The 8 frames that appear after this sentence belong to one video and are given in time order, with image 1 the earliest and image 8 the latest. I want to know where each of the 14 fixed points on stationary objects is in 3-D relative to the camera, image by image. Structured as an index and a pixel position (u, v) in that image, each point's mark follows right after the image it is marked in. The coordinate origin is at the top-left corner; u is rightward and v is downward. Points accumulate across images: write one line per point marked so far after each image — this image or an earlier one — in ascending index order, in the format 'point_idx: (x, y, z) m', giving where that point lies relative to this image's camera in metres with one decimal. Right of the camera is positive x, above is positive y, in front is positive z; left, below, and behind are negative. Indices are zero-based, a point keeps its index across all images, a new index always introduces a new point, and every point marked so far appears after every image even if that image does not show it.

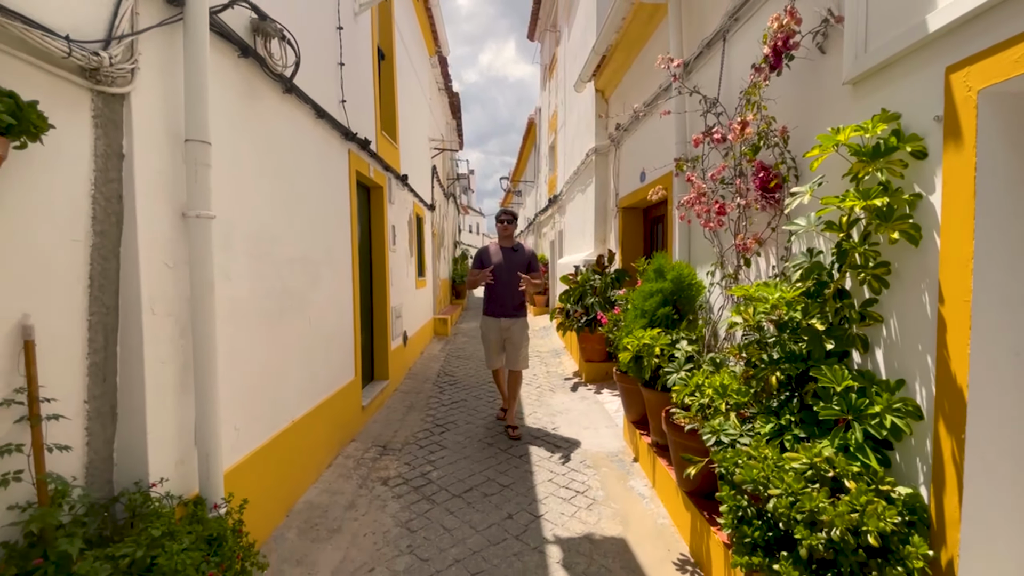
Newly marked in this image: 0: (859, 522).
0: (+1.1, -0.7, +1.5) m
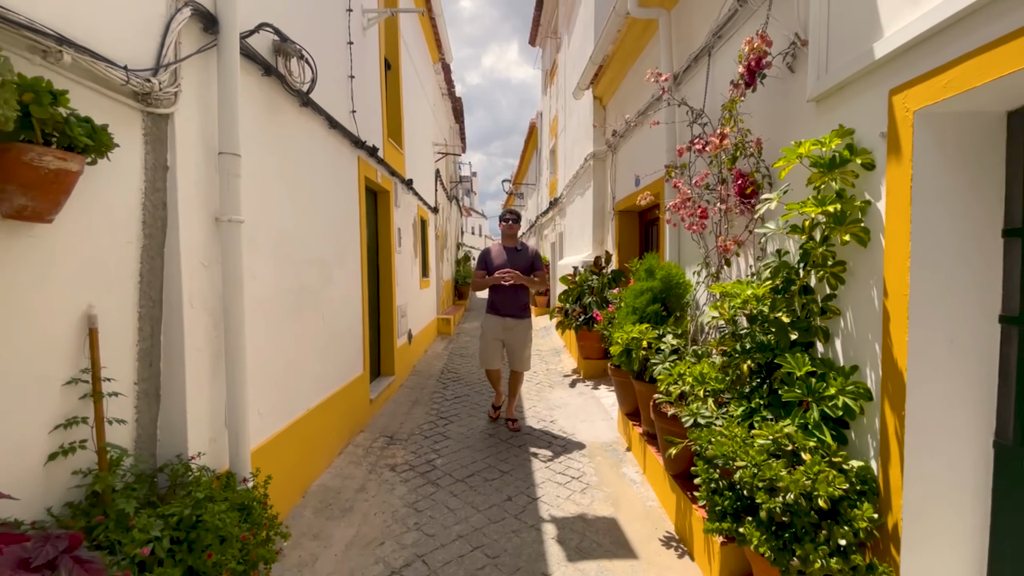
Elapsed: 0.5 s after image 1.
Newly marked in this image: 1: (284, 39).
0: (+1.1, -0.7, +1.7) m
1: (-1.3, +1.4, +2.7) m
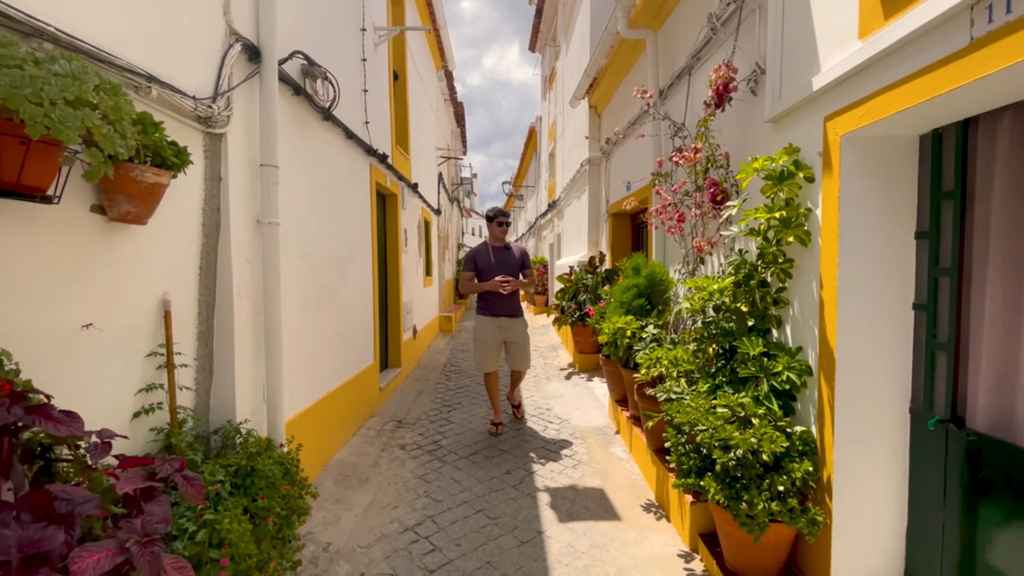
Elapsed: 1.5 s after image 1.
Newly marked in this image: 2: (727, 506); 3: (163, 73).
0: (+1.1, -0.7, +2.1) m
1: (-1.3, +1.4, +3.0) m
2: (+0.9, -0.9, +2.1) m
3: (-1.4, +0.9, +1.9) m
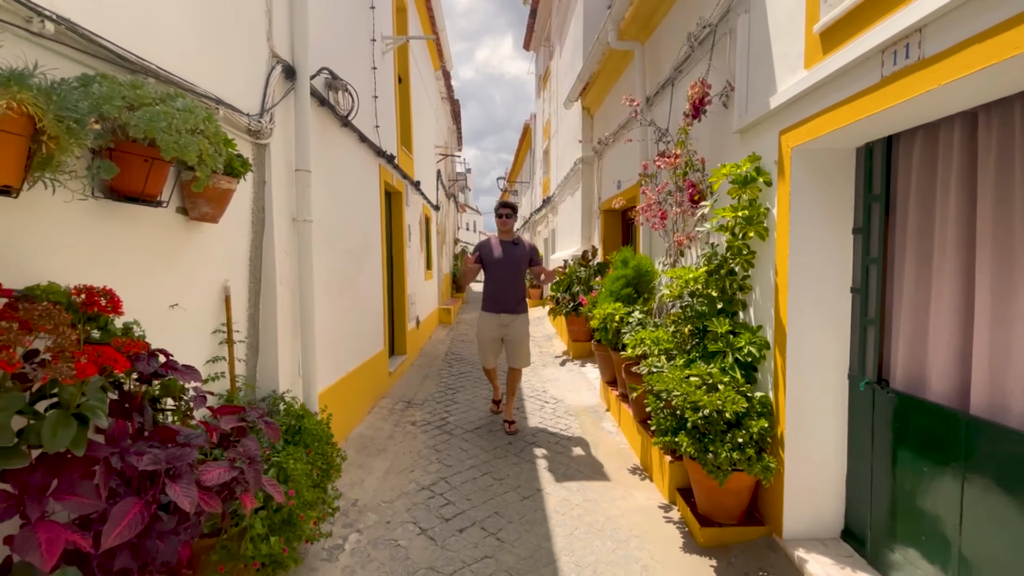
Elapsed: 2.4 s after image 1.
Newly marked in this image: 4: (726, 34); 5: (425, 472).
0: (+1.1, -0.6, +2.5) m
1: (-1.3, +1.5, +3.4) m
2: (+1.0, -0.9, +2.5) m
3: (-1.4, +0.9, +2.3) m
4: (+1.4, +1.7, +3.1) m
5: (-0.6, -1.3, +3.4) m
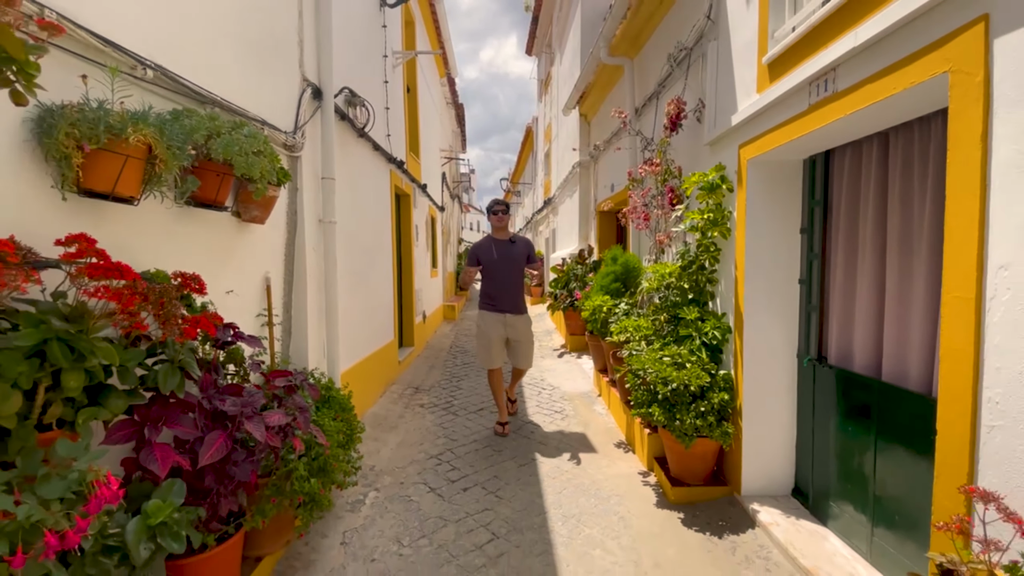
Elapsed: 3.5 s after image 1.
0: (+1.1, -0.6, +2.9) m
1: (-1.3, +1.5, +3.8) m
2: (+0.9, -0.8, +2.9) m
3: (-1.4, +1.0, +2.7) m
4: (+1.4, +1.7, +3.5) m
5: (-0.6, -1.3, +3.8) m
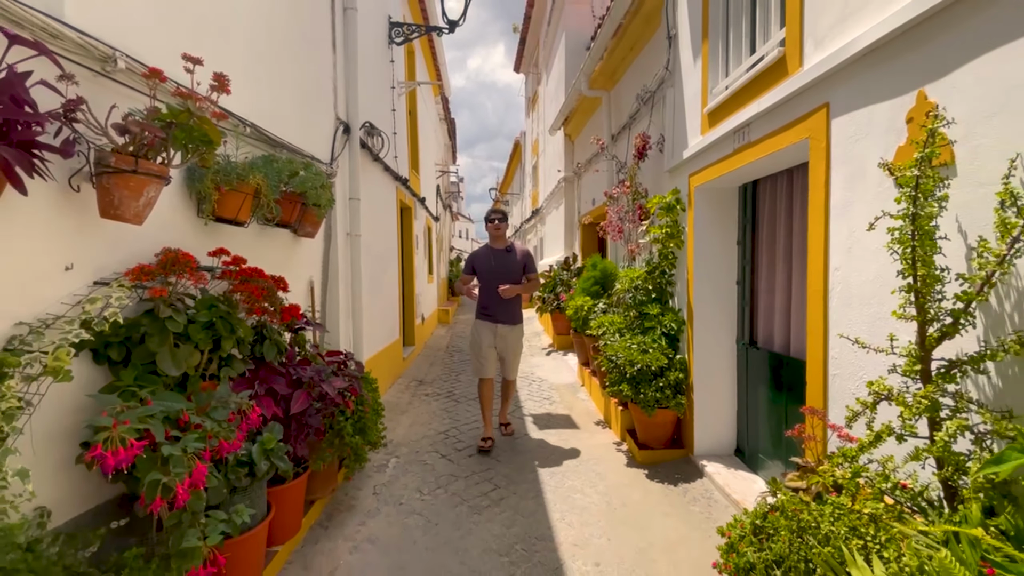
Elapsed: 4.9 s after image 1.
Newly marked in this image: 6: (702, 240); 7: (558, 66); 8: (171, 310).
0: (+1.1, -0.6, +3.6) m
1: (-1.3, +1.5, +4.5) m
2: (+0.9, -0.8, +3.6) m
3: (-1.4, +1.0, +3.4) m
4: (+1.3, +1.7, +4.3) m
5: (-0.7, -1.3, +4.5) m
6: (+1.4, +0.4, +3.6) m
7: (+0.9, +4.3, +9.3) m
8: (-1.3, -0.1, +1.8) m
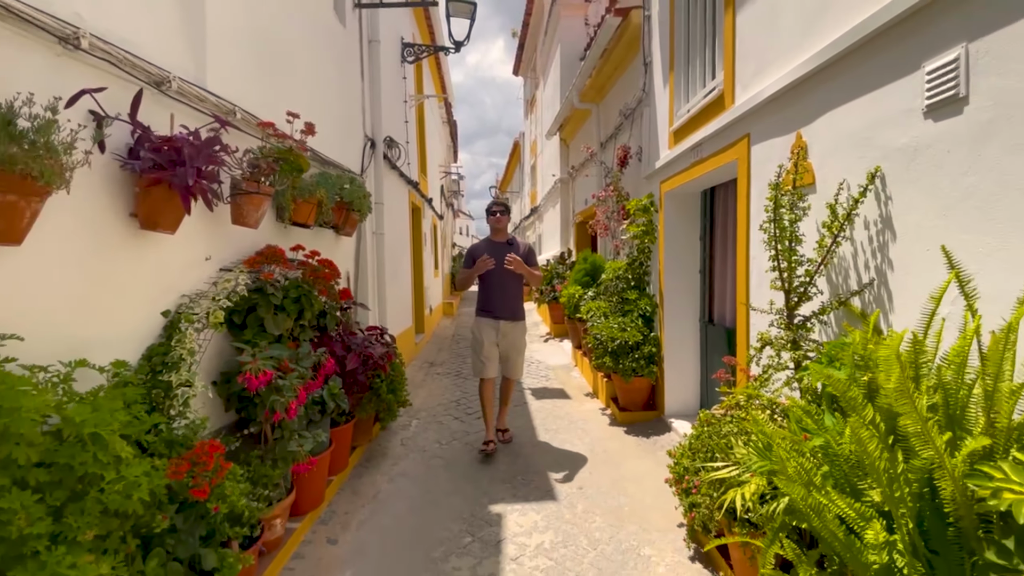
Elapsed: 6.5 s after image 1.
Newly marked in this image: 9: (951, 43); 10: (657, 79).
0: (+1.1, -0.5, +4.4) m
1: (-1.3, +1.6, +5.2) m
2: (+0.9, -0.7, +4.4) m
3: (-1.4, +1.1, +4.2) m
4: (+1.3, +1.8, +5.0) m
5: (-0.7, -1.2, +5.2) m
6: (+1.4, +0.5, +4.3) m
7: (+0.9, +4.5, +10.1) m
8: (-1.3, 0.0, +2.6) m
9: (+1.5, +0.8, +1.6) m
10: (+1.4, +2.0, +4.6) m
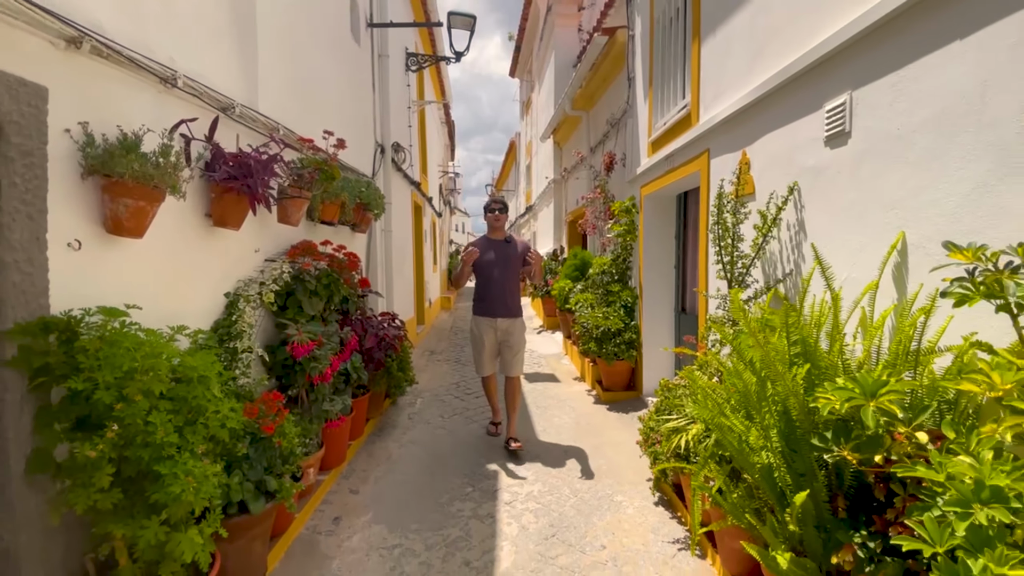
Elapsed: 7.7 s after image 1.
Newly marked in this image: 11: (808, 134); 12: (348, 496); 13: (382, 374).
0: (+1.0, -0.4, +4.9) m
1: (-1.4, +1.7, +5.8) m
2: (+0.9, -0.7, +4.9) m
3: (-1.5, +1.2, +4.7) m
4: (+1.3, +1.9, +5.6) m
5: (-0.7, -1.1, +5.8) m
6: (+1.4, +0.5, +4.9) m
7: (+0.8, +4.6, +10.6) m
8: (-1.3, +0.1, +3.1) m
9: (+1.5, +0.9, +2.2) m
10: (+1.3, +2.1, +5.1) m
11: (+1.5, +0.8, +2.4) m
12: (-1.1, -1.4, +3.3) m
13: (-1.1, -0.7, +4.1) m
